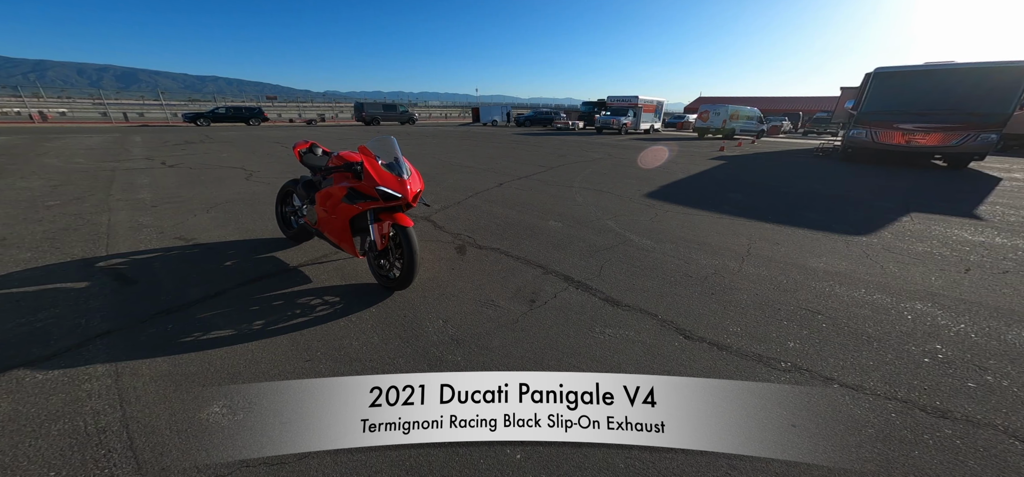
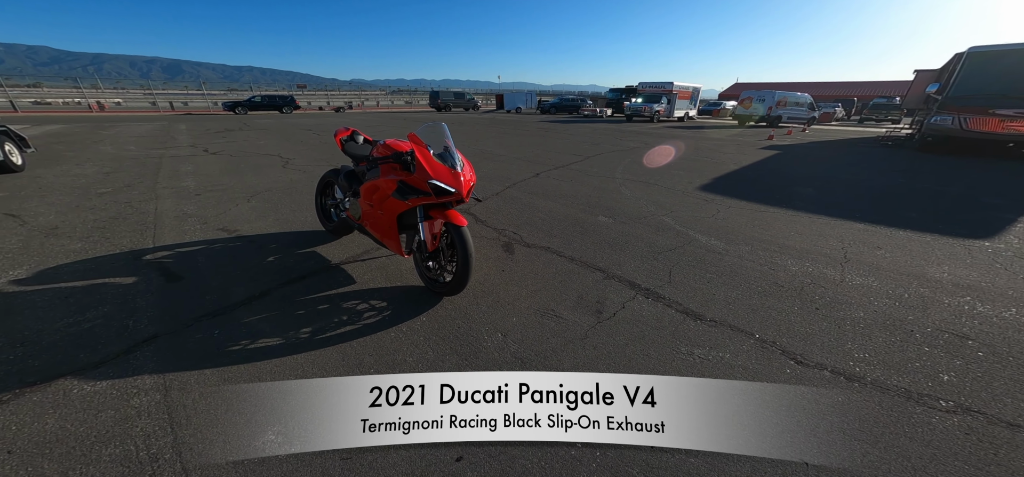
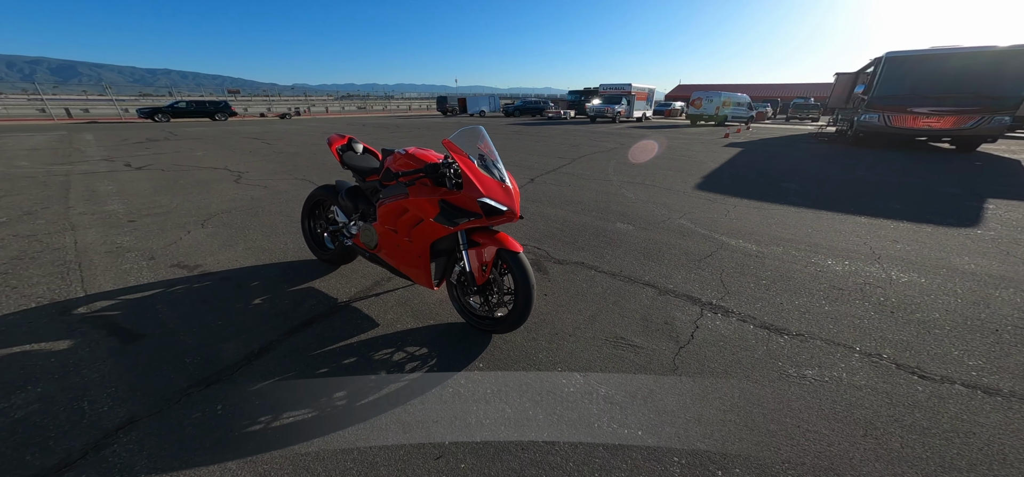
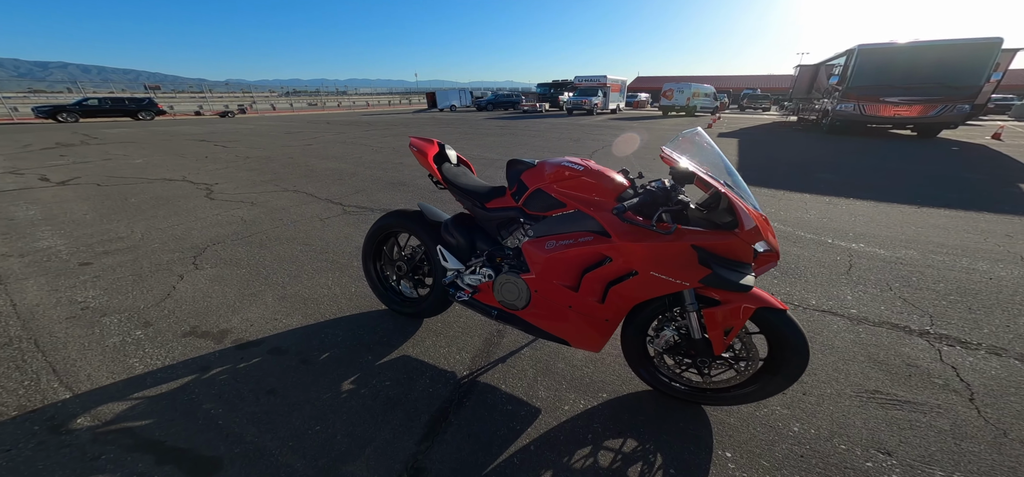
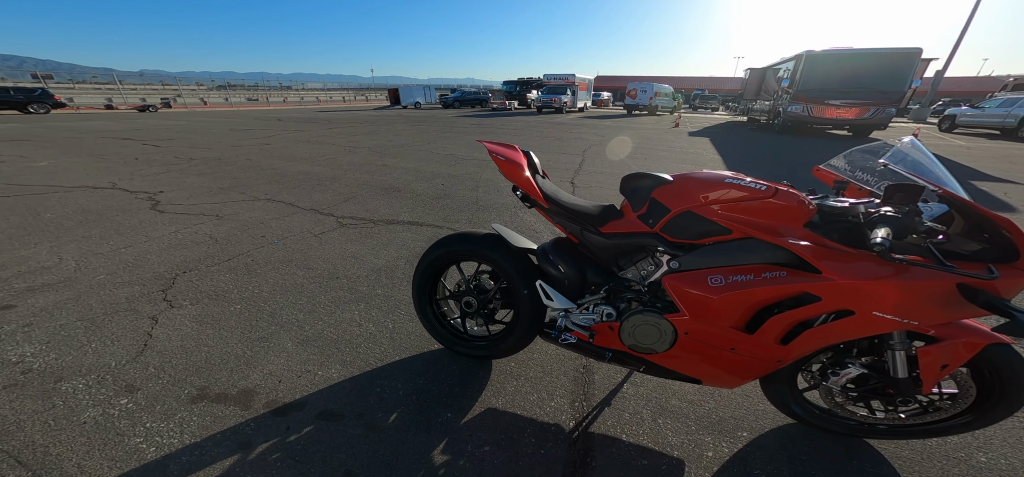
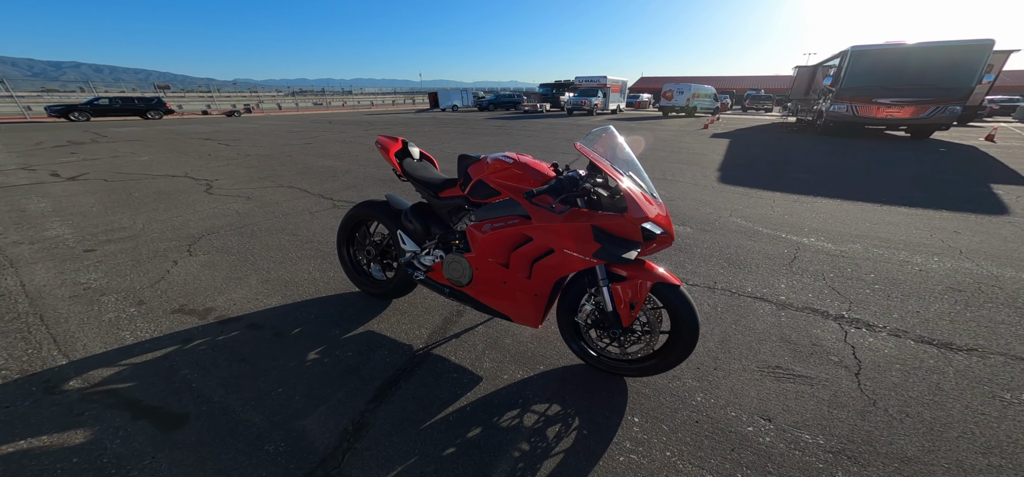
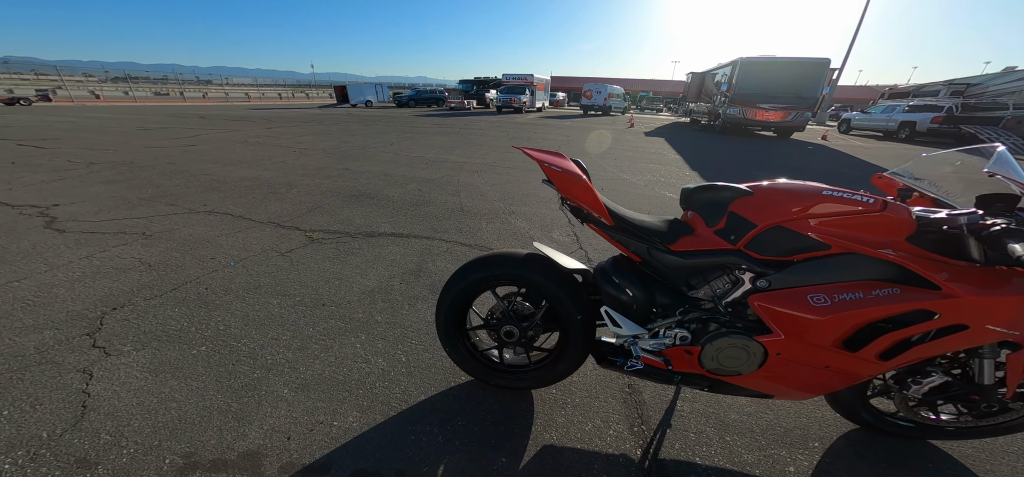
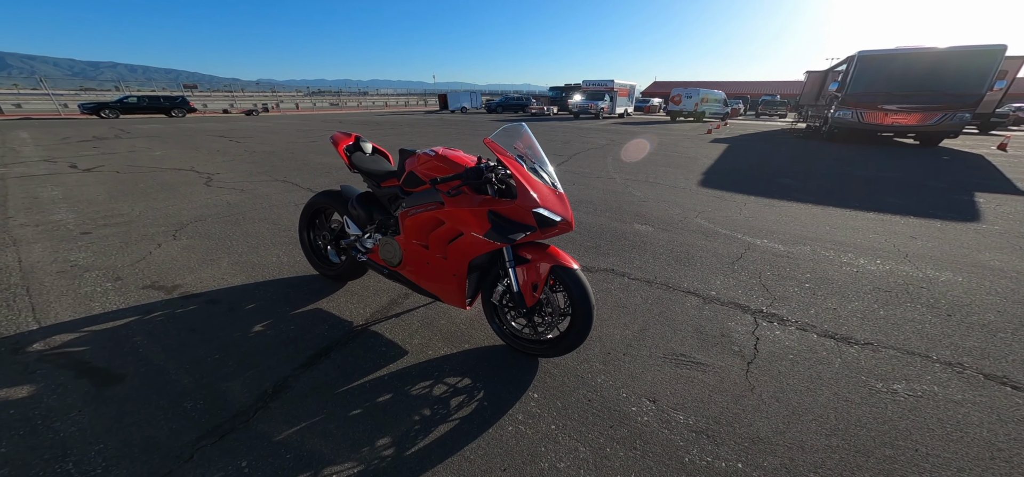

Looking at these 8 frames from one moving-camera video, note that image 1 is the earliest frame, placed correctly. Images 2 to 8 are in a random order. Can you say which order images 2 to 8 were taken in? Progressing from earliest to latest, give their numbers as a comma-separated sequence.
2, 3, 8, 6, 4, 5, 7
